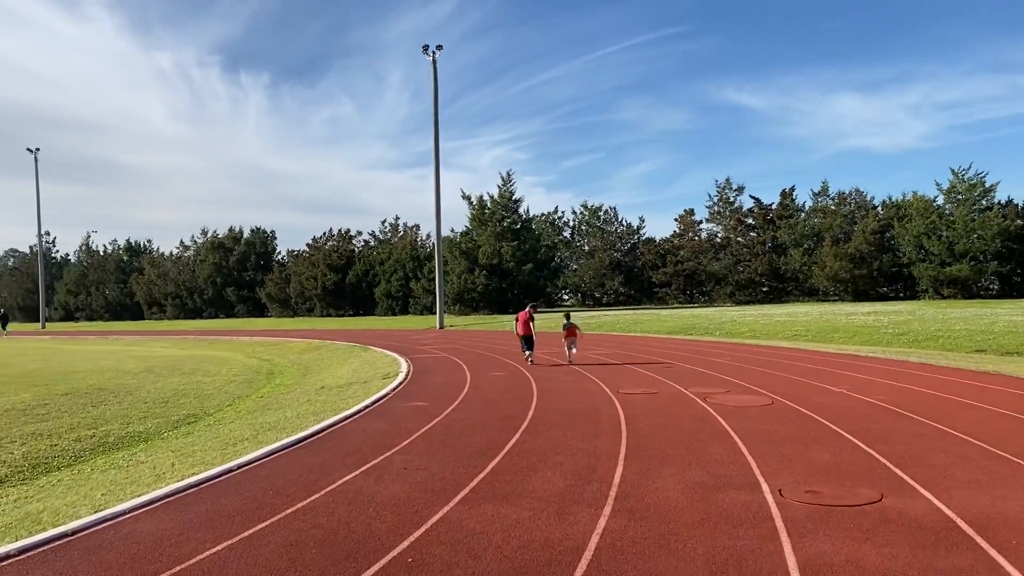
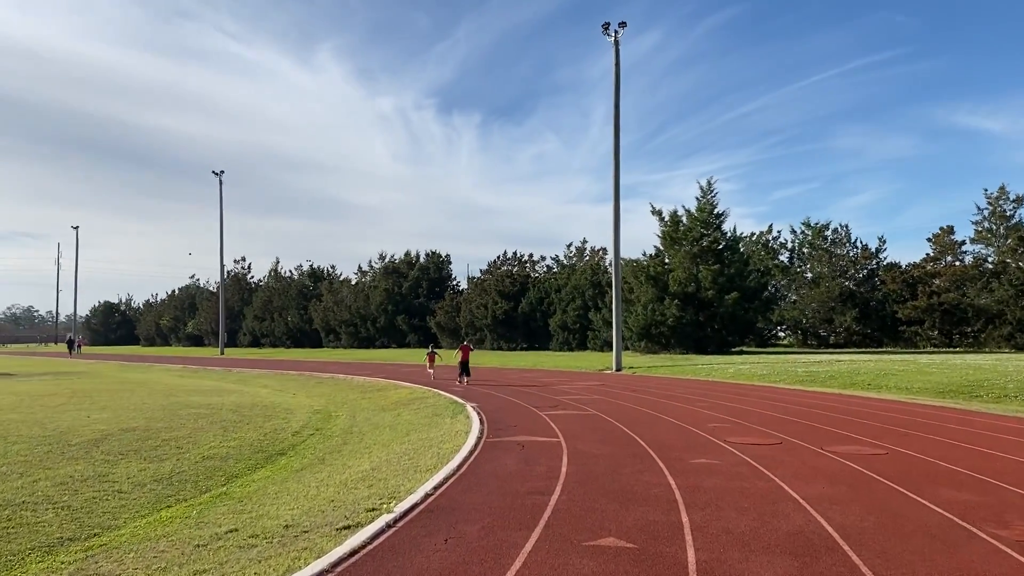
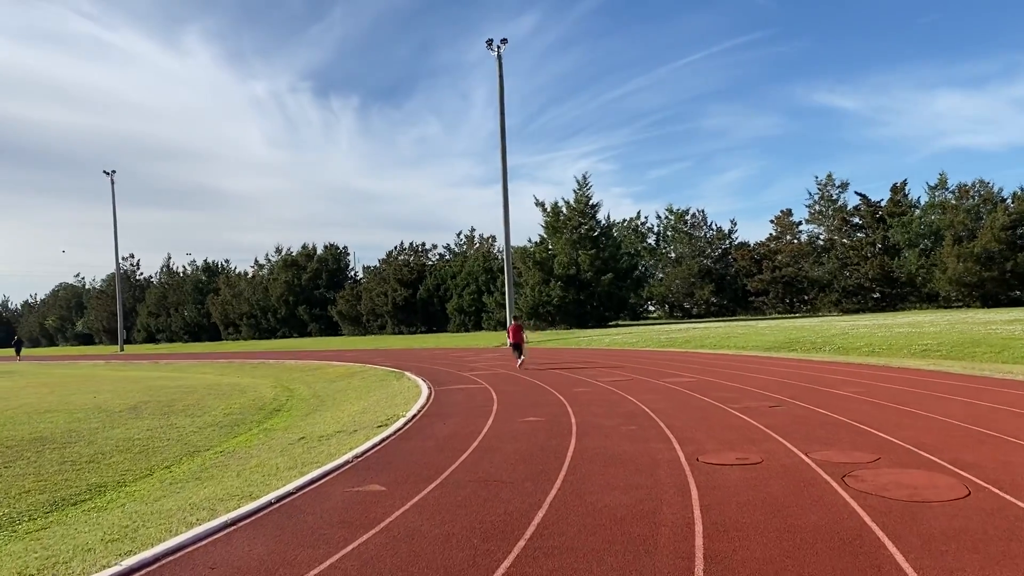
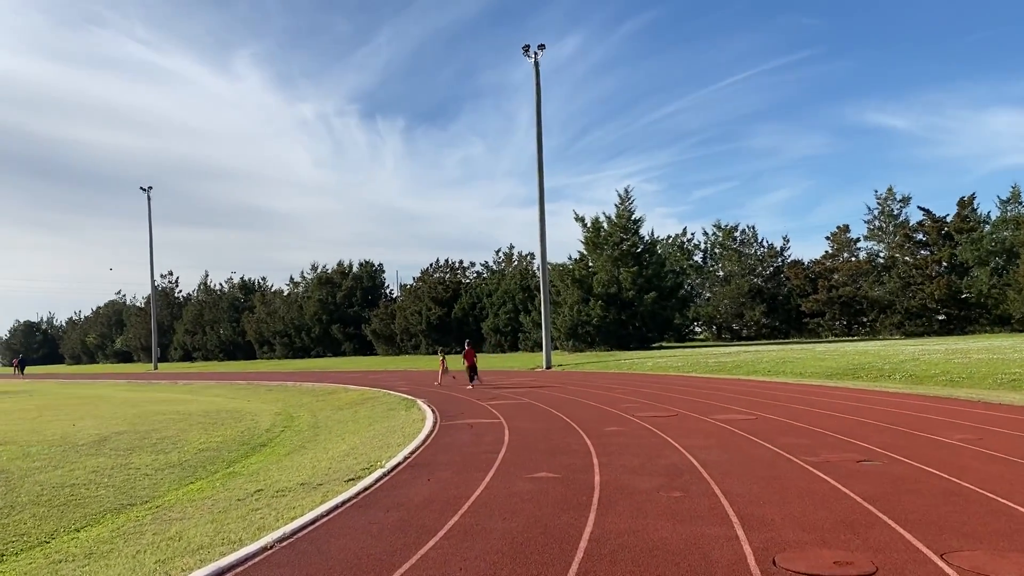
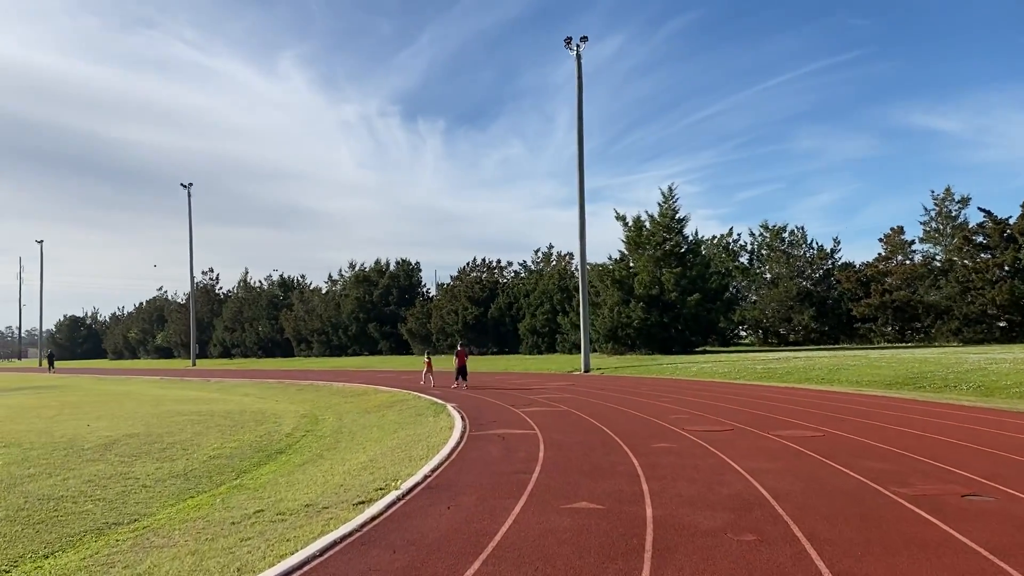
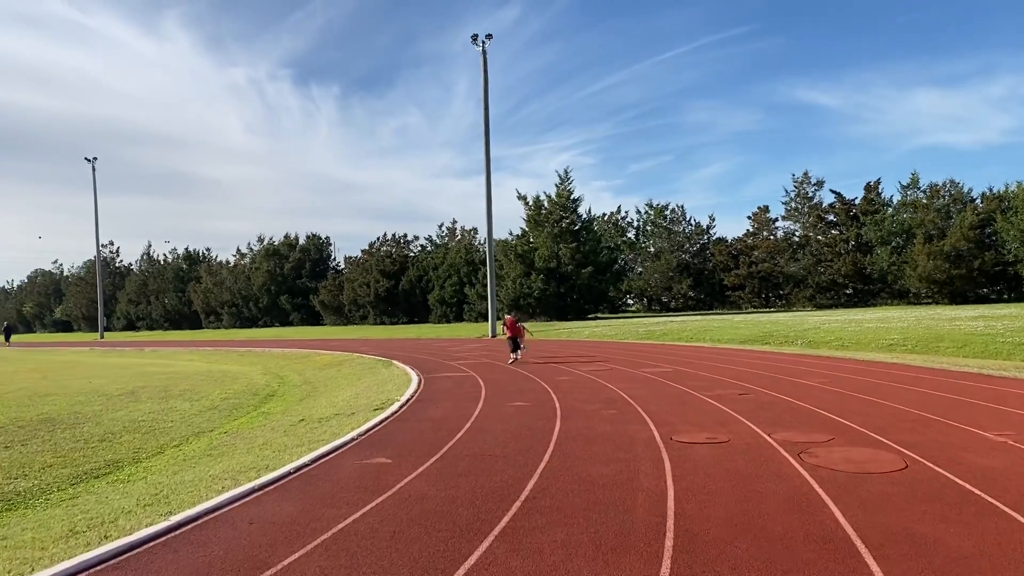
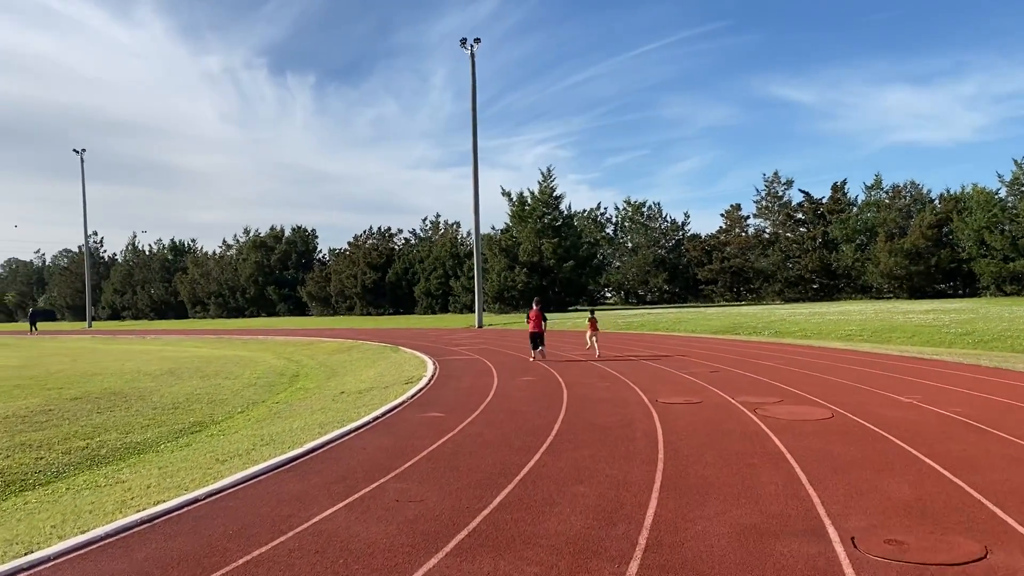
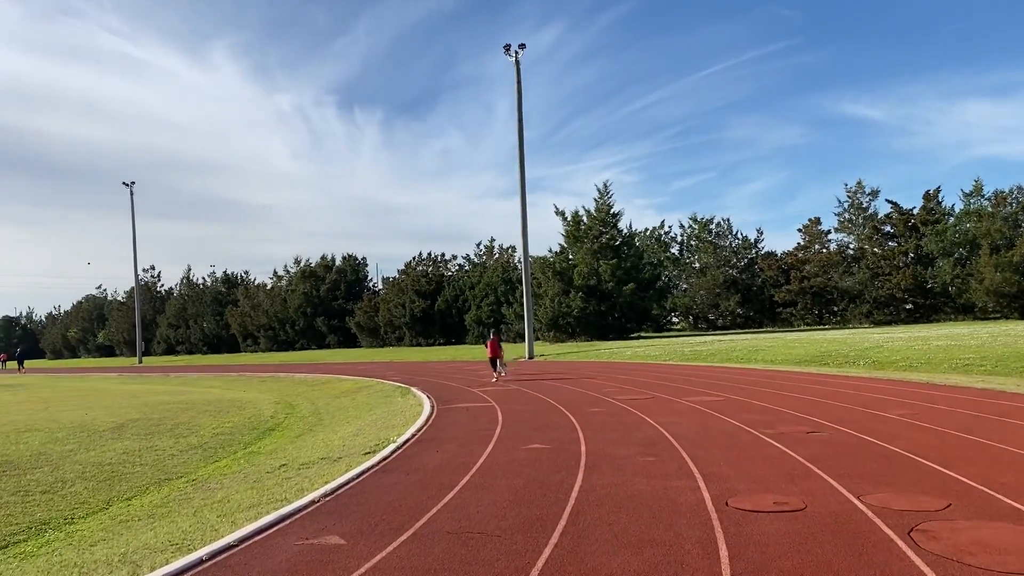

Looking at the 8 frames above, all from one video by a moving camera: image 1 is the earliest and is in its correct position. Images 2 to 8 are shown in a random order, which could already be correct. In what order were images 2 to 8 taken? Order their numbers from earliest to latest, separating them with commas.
7, 6, 3, 8, 4, 5, 2
